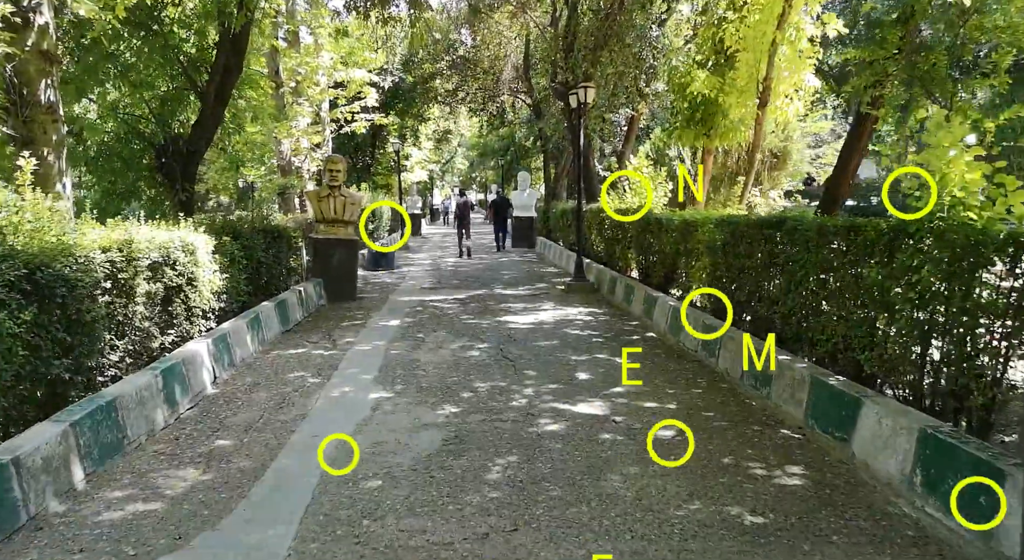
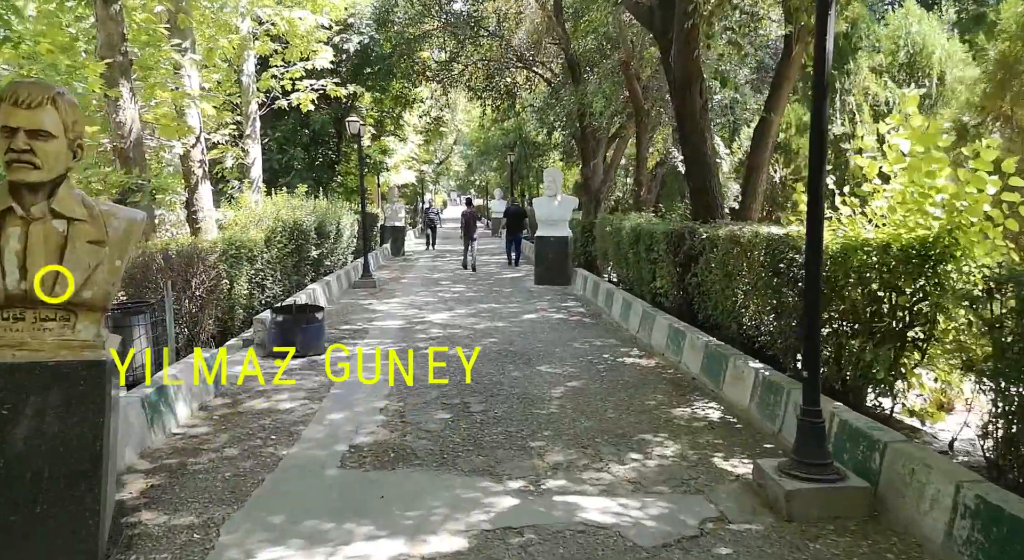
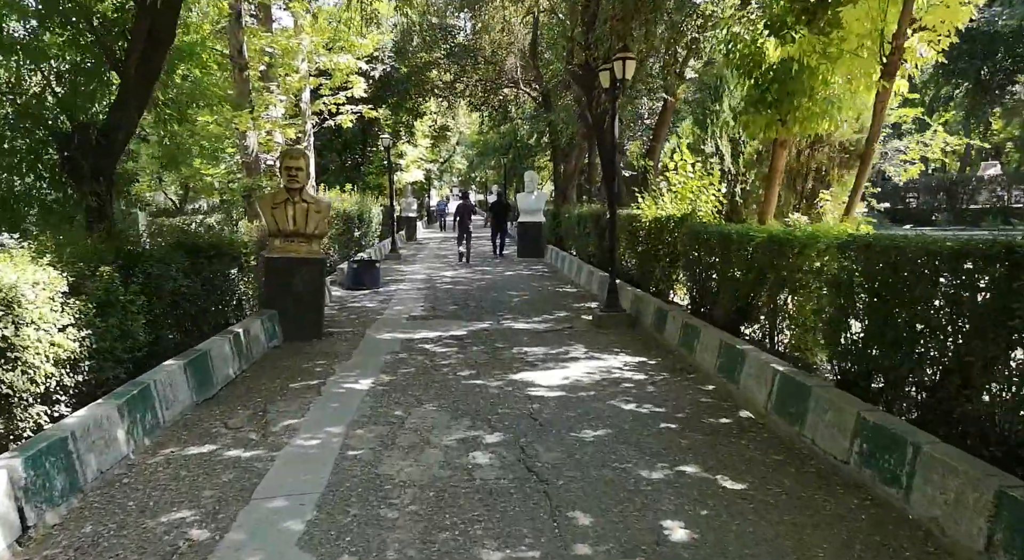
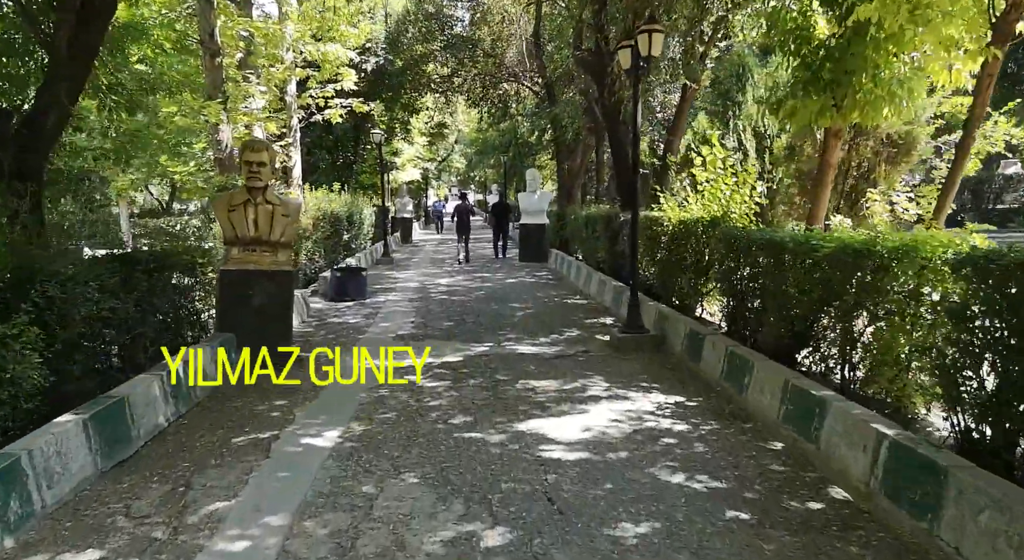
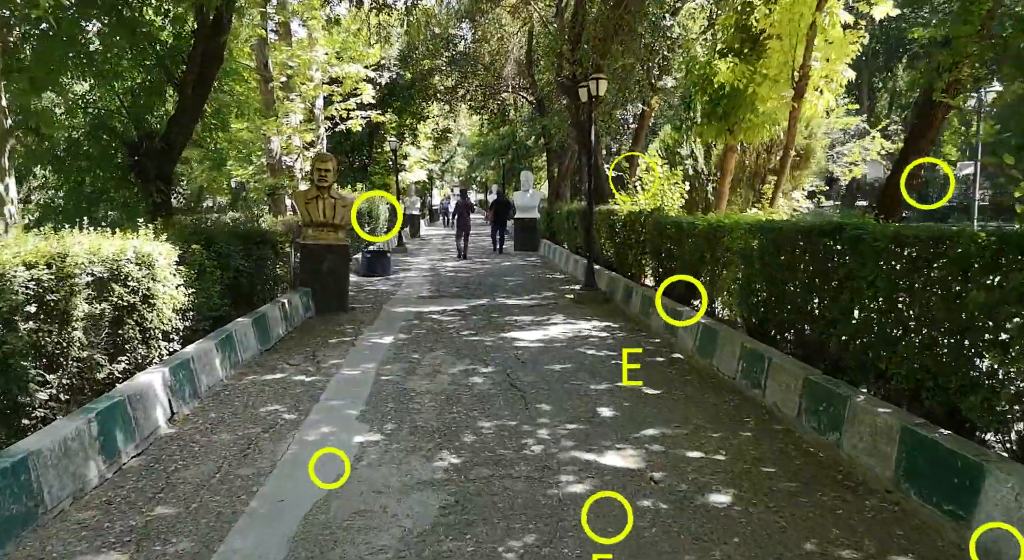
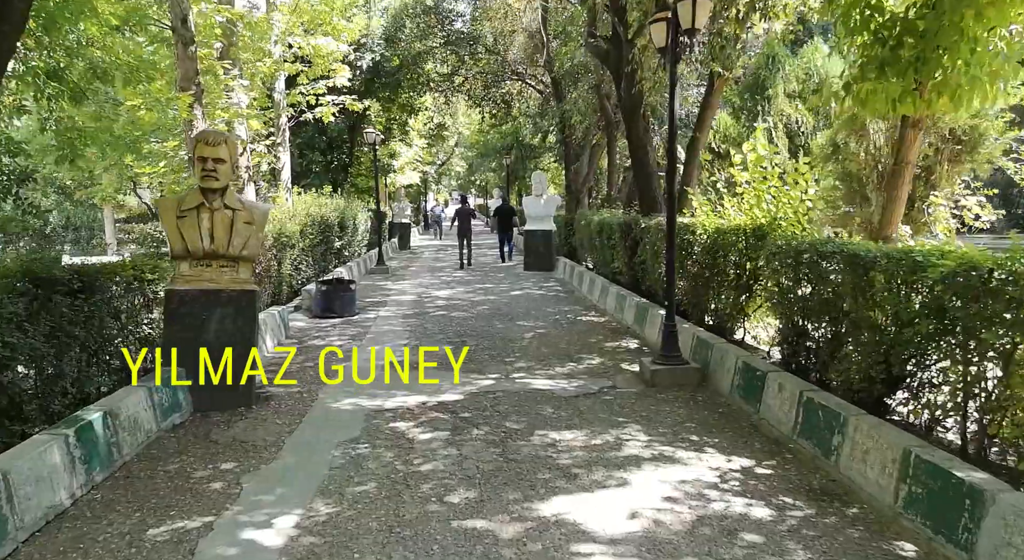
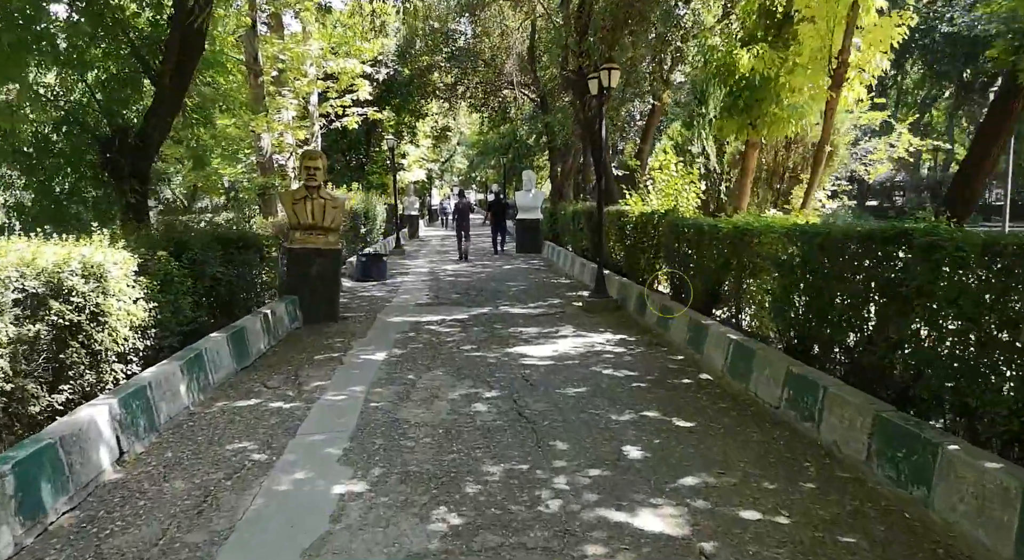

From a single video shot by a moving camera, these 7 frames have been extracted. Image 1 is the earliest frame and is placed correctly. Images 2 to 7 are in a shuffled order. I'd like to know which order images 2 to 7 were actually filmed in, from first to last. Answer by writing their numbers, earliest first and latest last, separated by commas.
5, 7, 3, 4, 6, 2
